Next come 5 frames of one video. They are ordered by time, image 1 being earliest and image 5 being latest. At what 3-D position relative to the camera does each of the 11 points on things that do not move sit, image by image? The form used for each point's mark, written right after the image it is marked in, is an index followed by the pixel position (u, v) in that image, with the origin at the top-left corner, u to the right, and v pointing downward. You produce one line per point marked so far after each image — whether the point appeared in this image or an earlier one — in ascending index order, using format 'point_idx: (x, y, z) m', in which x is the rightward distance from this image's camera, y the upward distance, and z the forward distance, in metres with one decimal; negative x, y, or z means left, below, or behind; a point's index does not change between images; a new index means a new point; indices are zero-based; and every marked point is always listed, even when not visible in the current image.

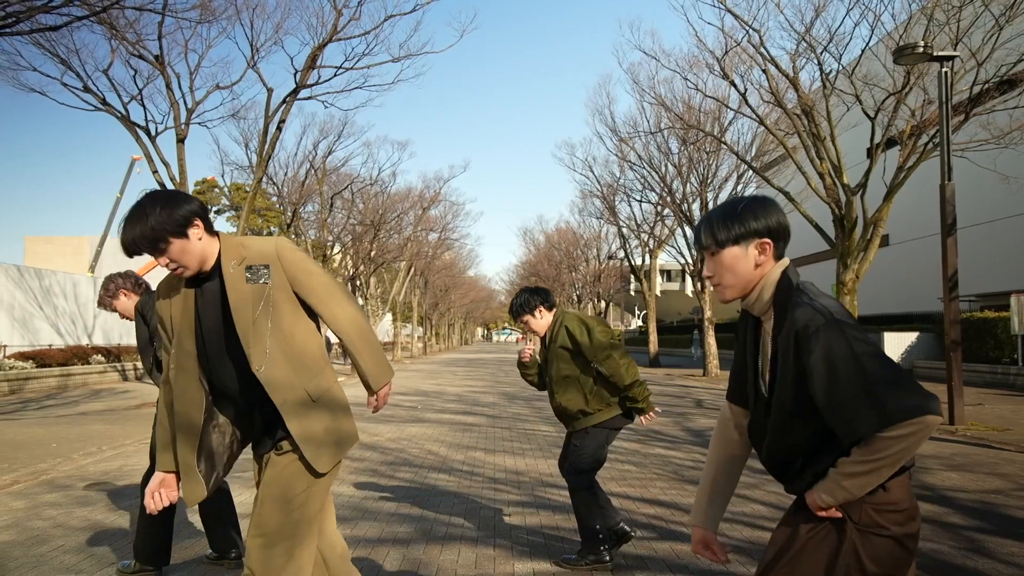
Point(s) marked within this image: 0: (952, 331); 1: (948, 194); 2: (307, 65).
0: (+6.4, -0.6, +12.3) m
1: (+6.5, +1.4, +12.5) m
2: (-3.9, +4.3, +16.3) m
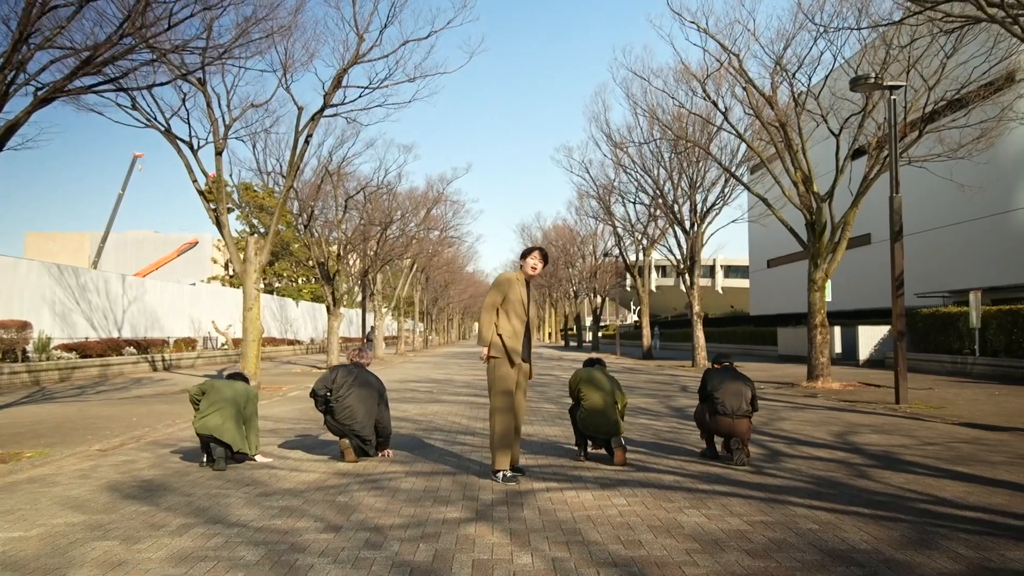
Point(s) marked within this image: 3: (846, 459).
0: (+6.5, -0.6, +14.3) m
1: (+6.6, +1.4, +14.5) m
2: (-3.8, +4.4, +18.2) m
3: (+3.0, -1.6, +7.7) m
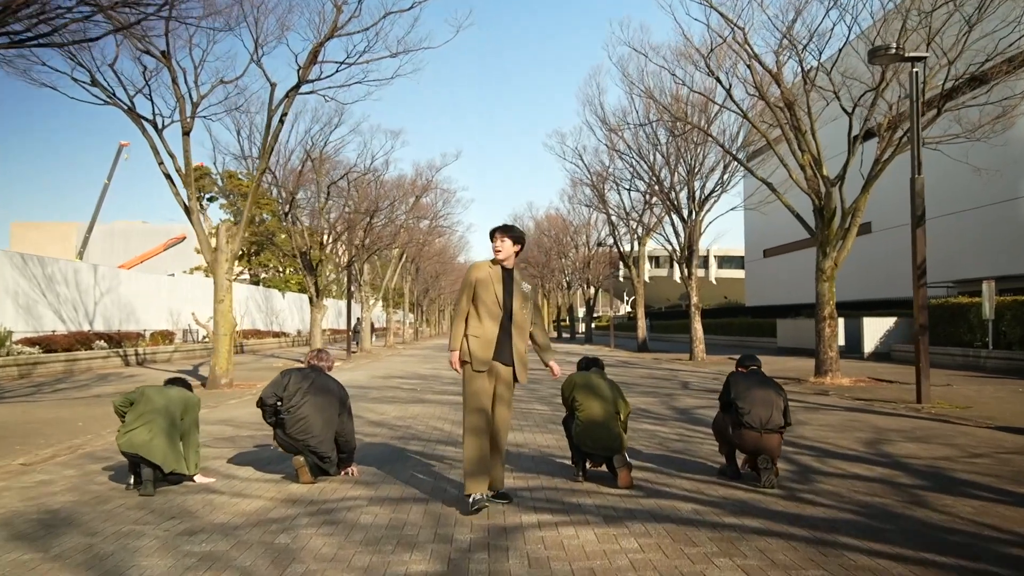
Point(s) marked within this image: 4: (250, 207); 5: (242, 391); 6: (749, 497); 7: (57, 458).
0: (+6.3, -0.4, +13.2) m
1: (+6.4, +1.6, +13.3) m
2: (-4.0, +4.5, +16.9) m
3: (+2.9, -1.5, +6.6) m
4: (-6.2, +1.9, +19.9) m
5: (-5.6, -2.1, +17.5) m
6: (+1.7, -1.5, +5.9) m
7: (-4.4, -1.7, +8.2) m
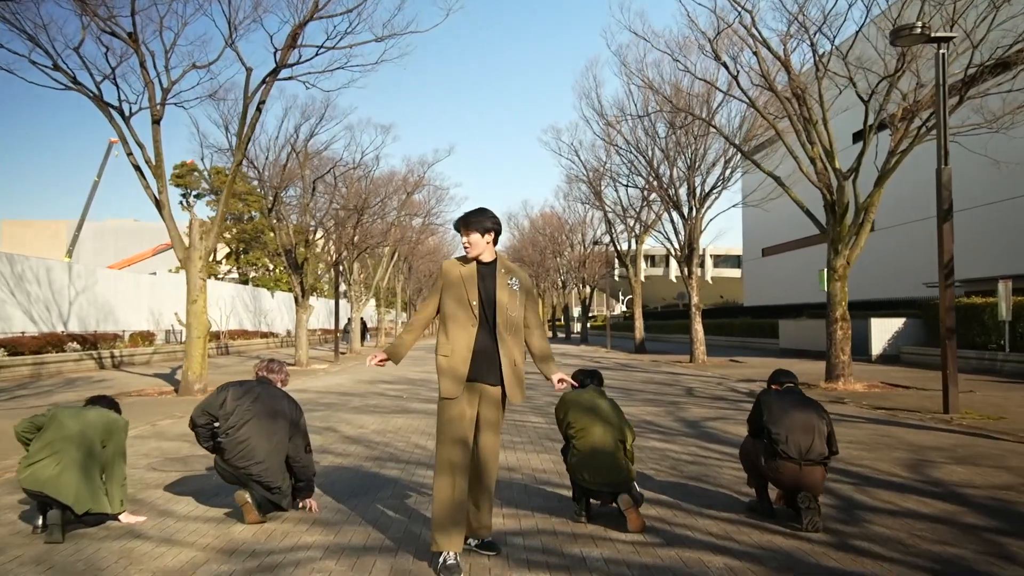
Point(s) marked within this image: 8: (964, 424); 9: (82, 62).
0: (+6.2, -0.4, +12.1) m
1: (+6.3, +1.6, +12.3) m
2: (-4.2, +4.6, +15.8) m
3: (+2.9, -1.5, +5.5) m
4: (-6.3, +1.9, +18.8) m
5: (-5.7, -2.1, +16.4) m
6: (+1.6, -1.5, +4.8) m
7: (-4.5, -1.7, +7.1) m
8: (+5.8, -1.8, +10.9) m
9: (-6.7, +3.5, +13.0) m
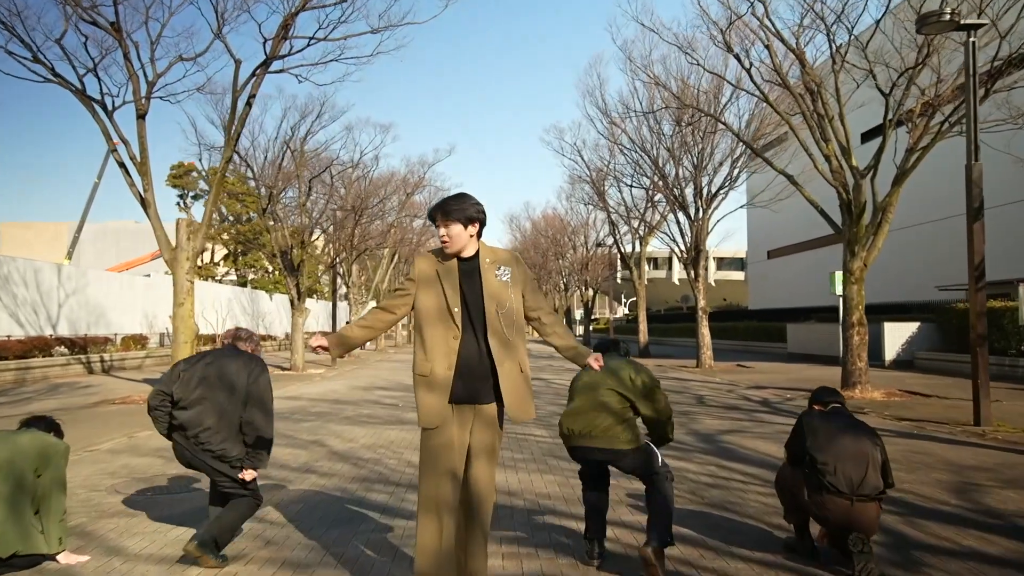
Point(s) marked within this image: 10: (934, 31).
0: (+6.2, -0.5, +11.3) m
1: (+6.3, +1.5, +11.5) m
2: (-4.1, +4.5, +15.0) m
3: (+2.9, -1.5, +4.7) m
4: (-6.3, +1.9, +18.0) m
5: (-5.7, -2.2, +15.6) m
6: (+1.6, -1.5, +4.1) m
7: (-4.5, -1.7, +6.4) m
8: (+5.9, -1.8, +10.1) m
9: (-6.6, +3.5, +12.3) m
10: (+5.9, +3.6, +11.8) m
